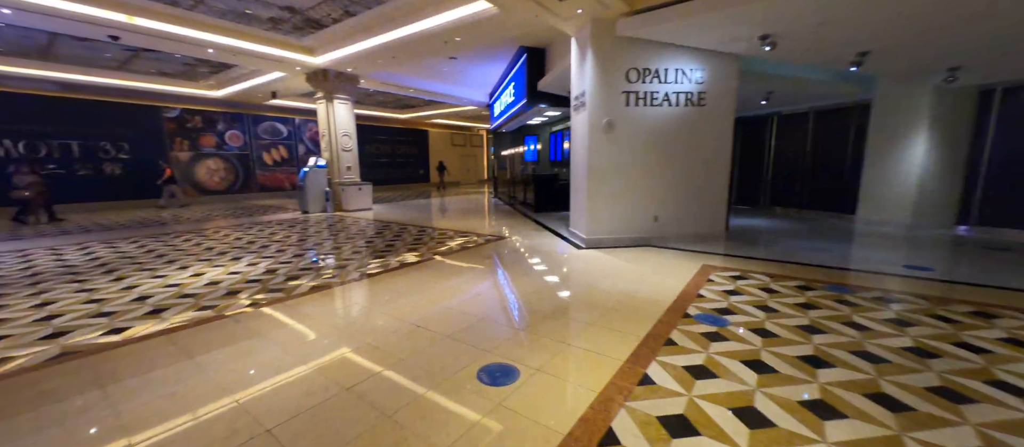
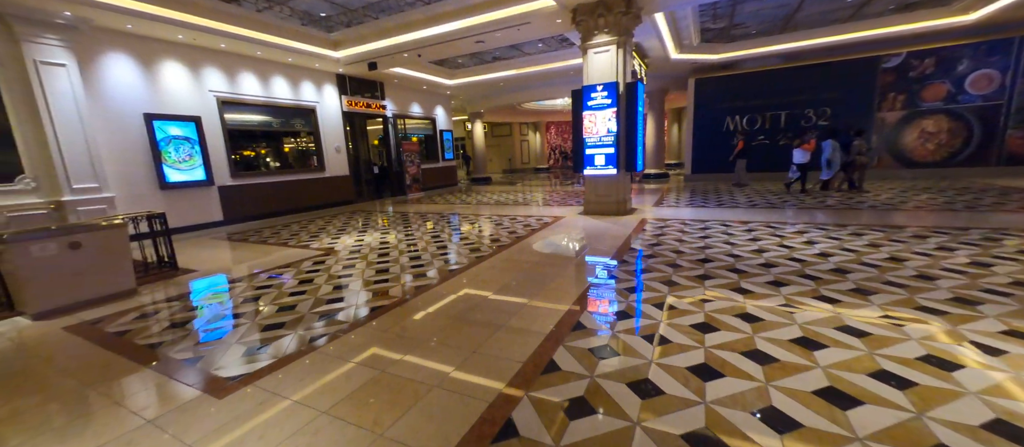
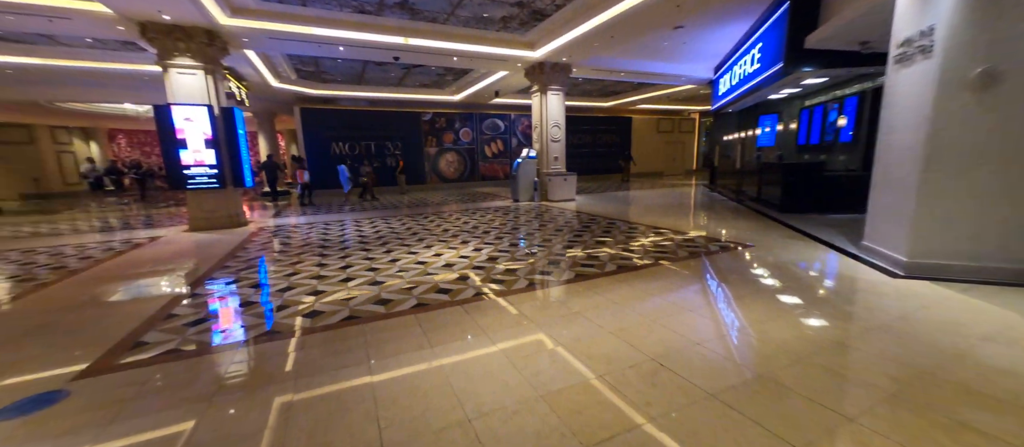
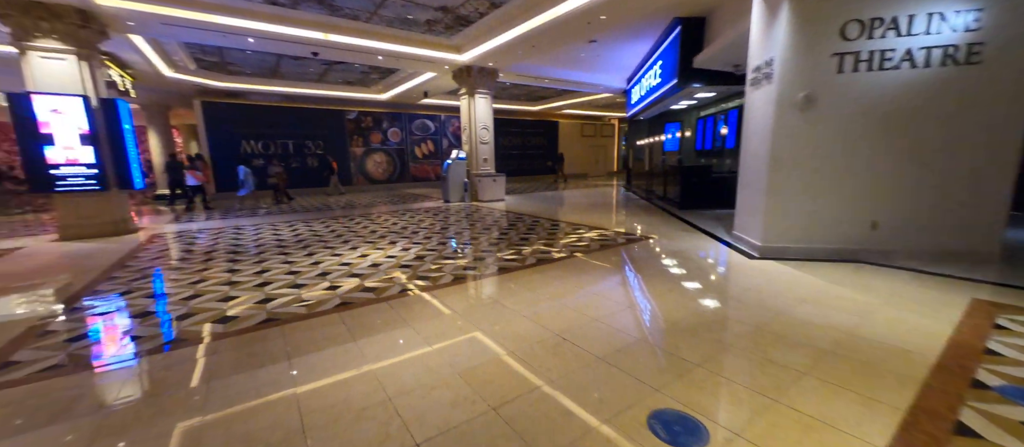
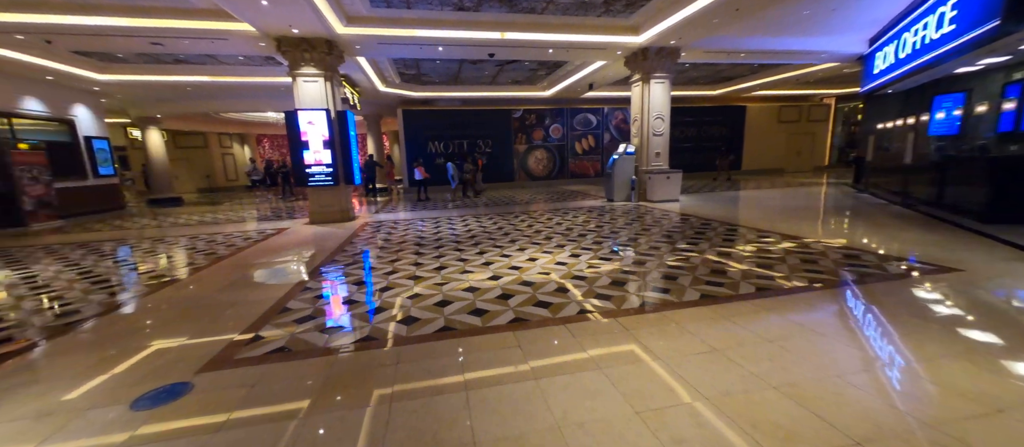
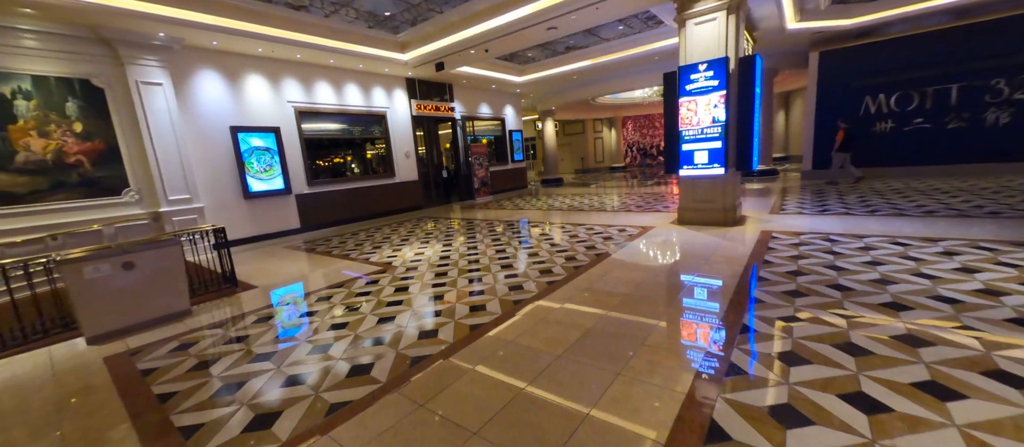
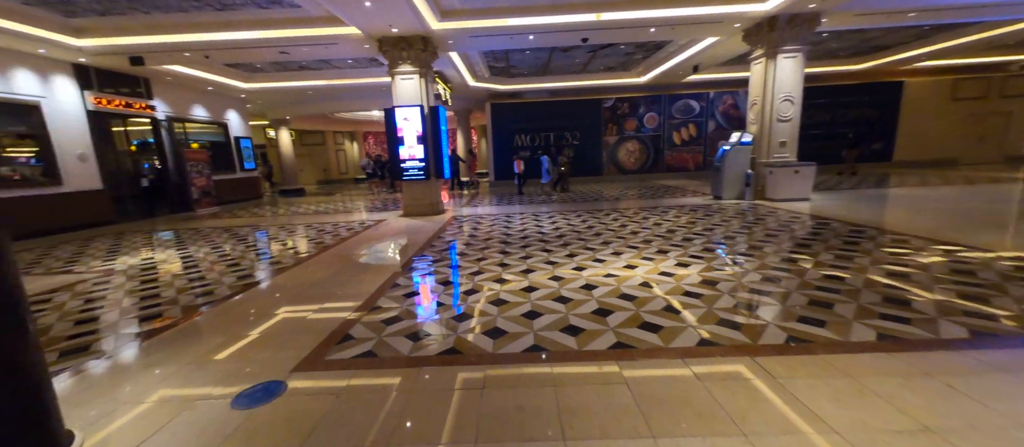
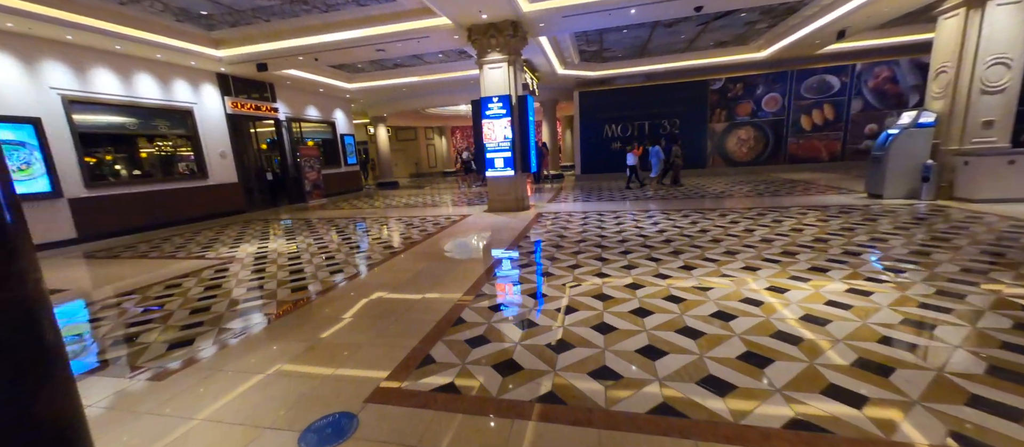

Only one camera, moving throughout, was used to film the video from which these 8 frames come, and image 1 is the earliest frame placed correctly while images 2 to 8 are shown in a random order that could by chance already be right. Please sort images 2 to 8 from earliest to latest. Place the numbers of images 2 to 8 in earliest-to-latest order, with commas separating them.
4, 3, 5, 7, 8, 2, 6
